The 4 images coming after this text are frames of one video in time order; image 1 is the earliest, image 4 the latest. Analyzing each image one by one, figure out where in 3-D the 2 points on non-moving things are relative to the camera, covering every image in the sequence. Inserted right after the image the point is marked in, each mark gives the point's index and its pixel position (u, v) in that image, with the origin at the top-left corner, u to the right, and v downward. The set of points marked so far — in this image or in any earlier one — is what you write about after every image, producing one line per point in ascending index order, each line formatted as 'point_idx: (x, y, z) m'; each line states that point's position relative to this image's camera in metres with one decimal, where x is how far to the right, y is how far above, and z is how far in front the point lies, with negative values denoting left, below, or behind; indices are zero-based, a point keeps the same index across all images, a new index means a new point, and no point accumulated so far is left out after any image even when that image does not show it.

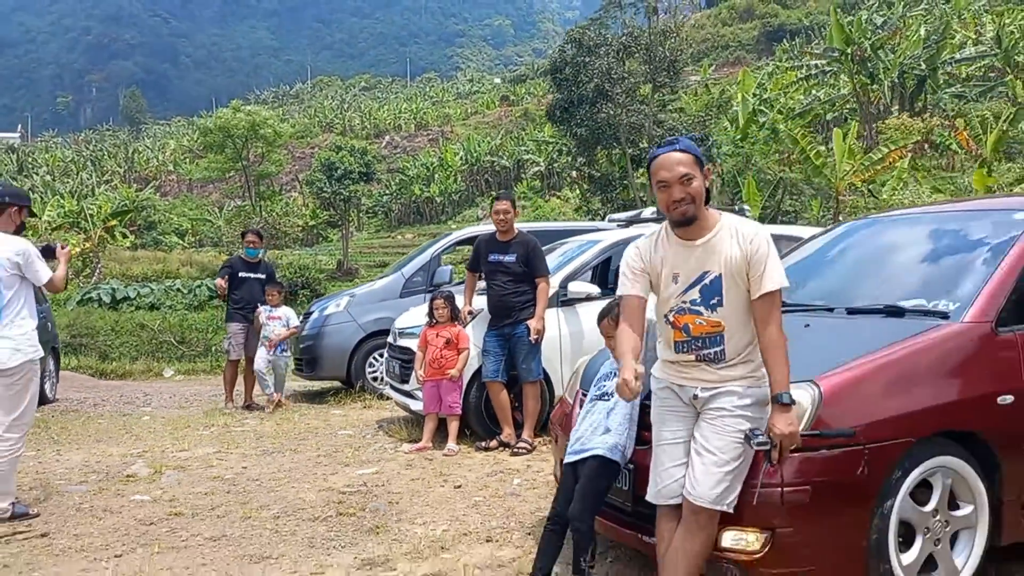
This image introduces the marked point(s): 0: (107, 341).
0: (-7.0, -1.1, +12.9) m
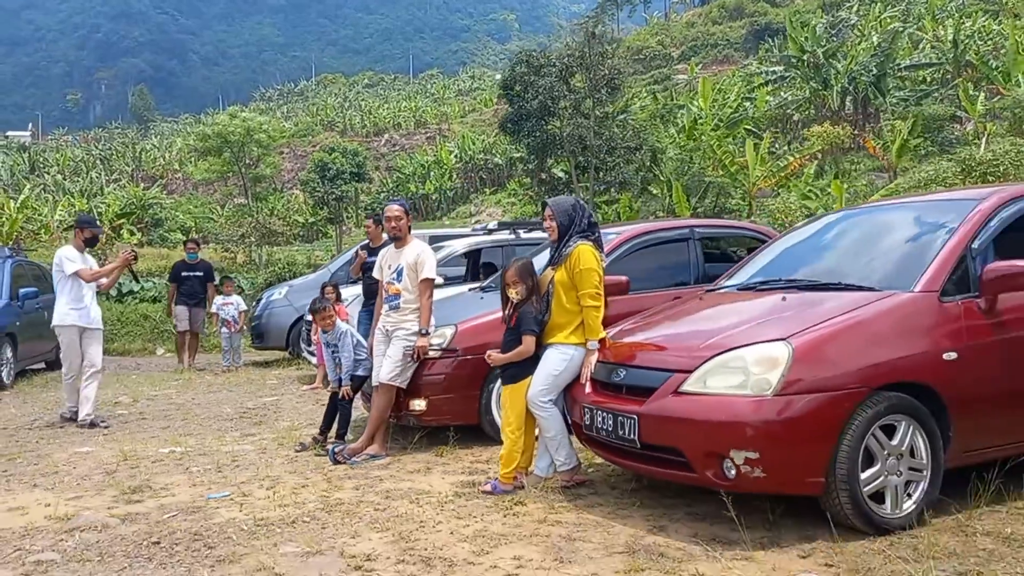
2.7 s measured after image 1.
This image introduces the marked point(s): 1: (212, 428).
0: (-8.5, -0.9, +15.7) m
1: (-2.7, -1.3, +6.7) m
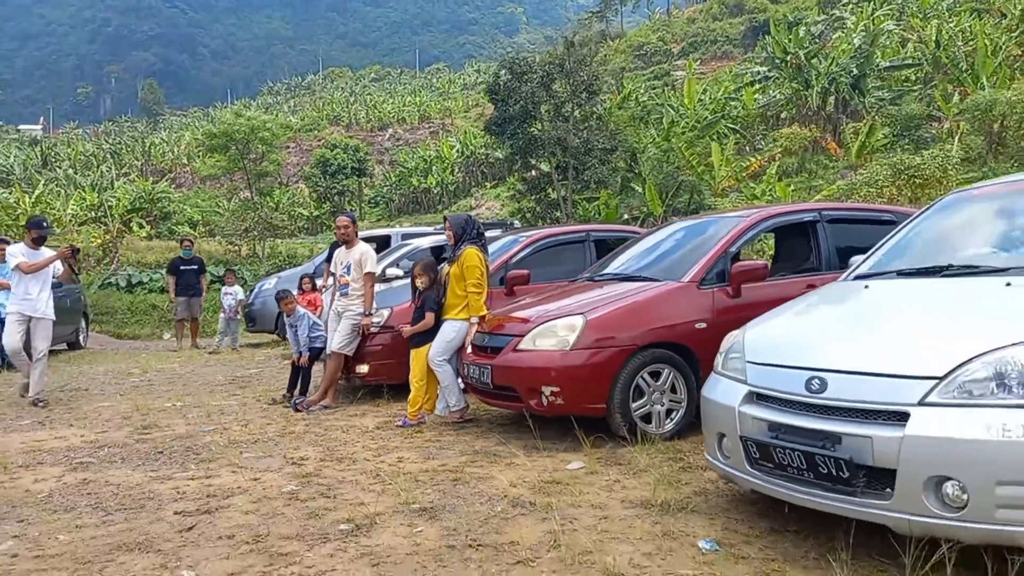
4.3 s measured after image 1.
0: (-9.2, -0.7, +17.5) m
1: (-3.5, -1.2, +8.4) m
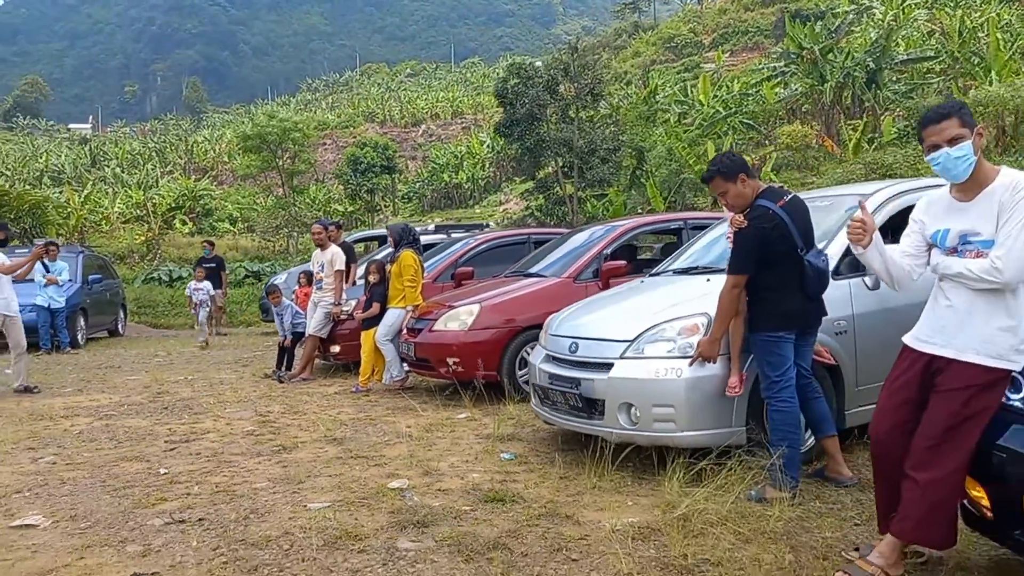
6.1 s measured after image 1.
0: (-9.3, -0.6, +19.4) m
1: (-4.1, -1.1, +10.1) m
